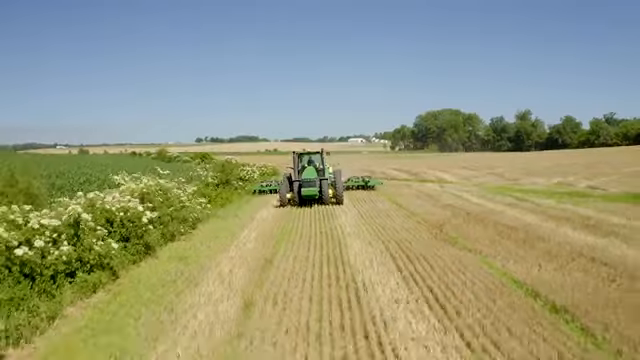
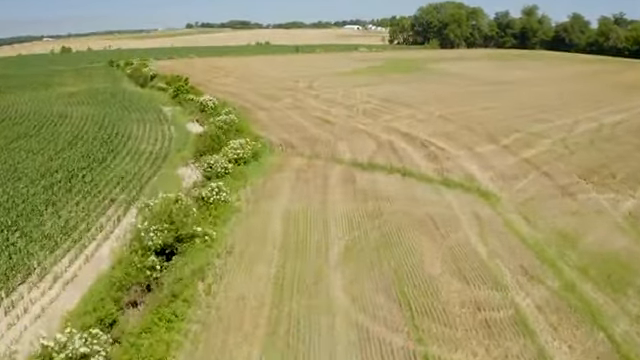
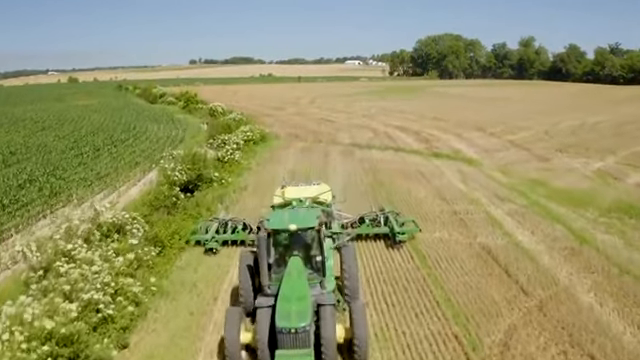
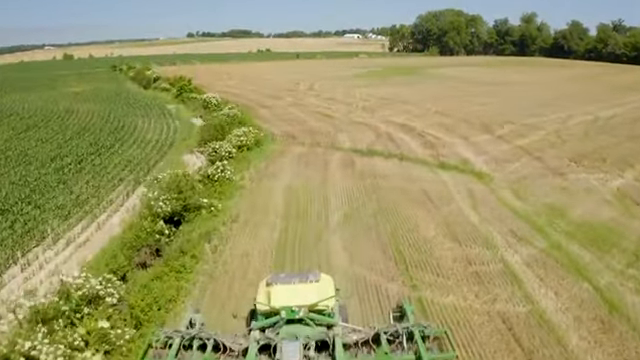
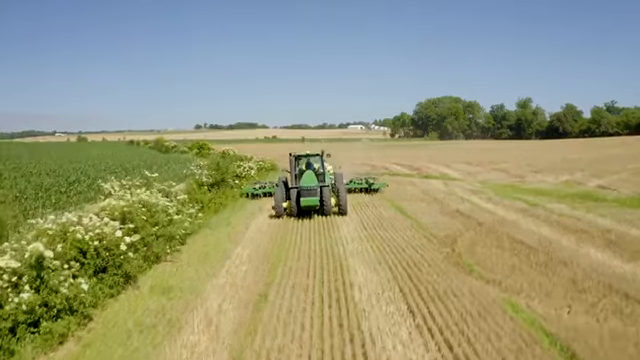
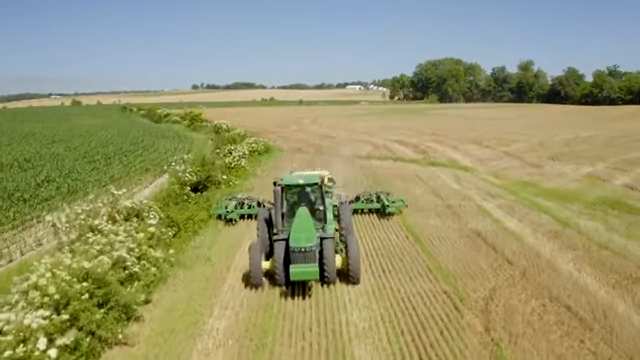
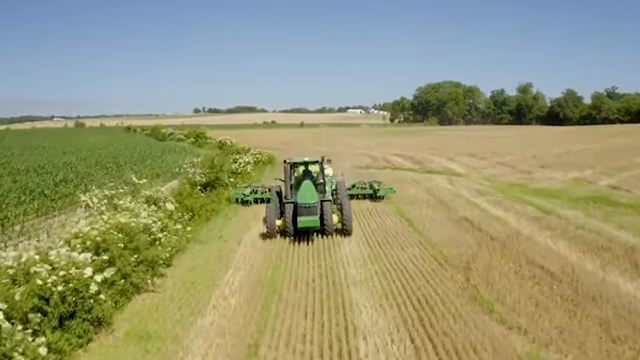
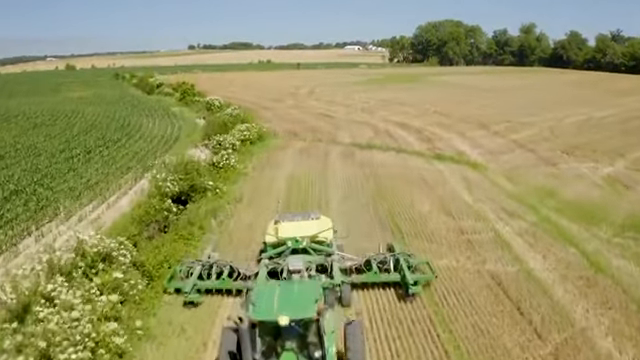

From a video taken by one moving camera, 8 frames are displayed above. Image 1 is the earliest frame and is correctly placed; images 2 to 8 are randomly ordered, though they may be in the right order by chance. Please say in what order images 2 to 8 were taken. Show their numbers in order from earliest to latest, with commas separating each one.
5, 7, 6, 3, 8, 4, 2
